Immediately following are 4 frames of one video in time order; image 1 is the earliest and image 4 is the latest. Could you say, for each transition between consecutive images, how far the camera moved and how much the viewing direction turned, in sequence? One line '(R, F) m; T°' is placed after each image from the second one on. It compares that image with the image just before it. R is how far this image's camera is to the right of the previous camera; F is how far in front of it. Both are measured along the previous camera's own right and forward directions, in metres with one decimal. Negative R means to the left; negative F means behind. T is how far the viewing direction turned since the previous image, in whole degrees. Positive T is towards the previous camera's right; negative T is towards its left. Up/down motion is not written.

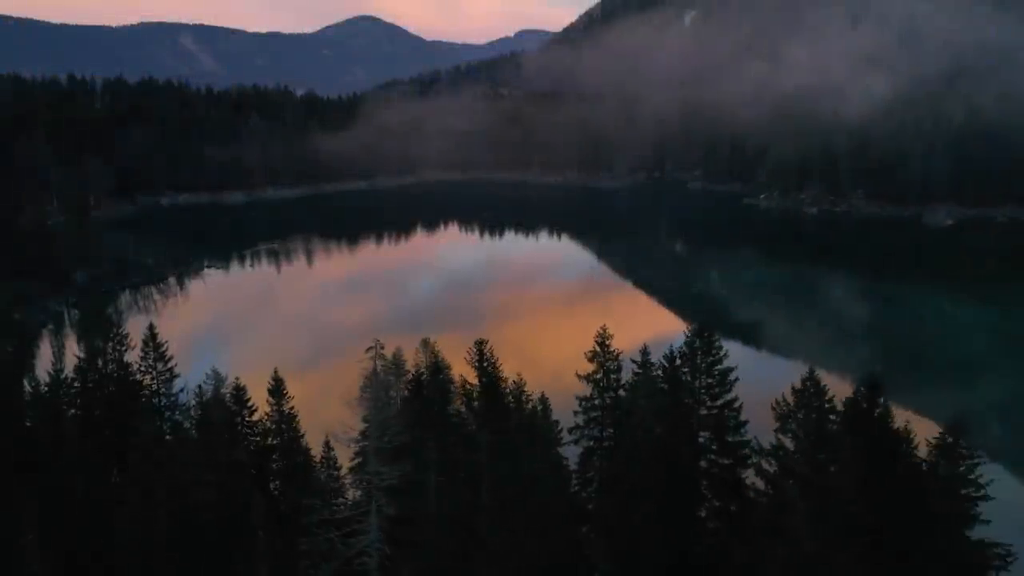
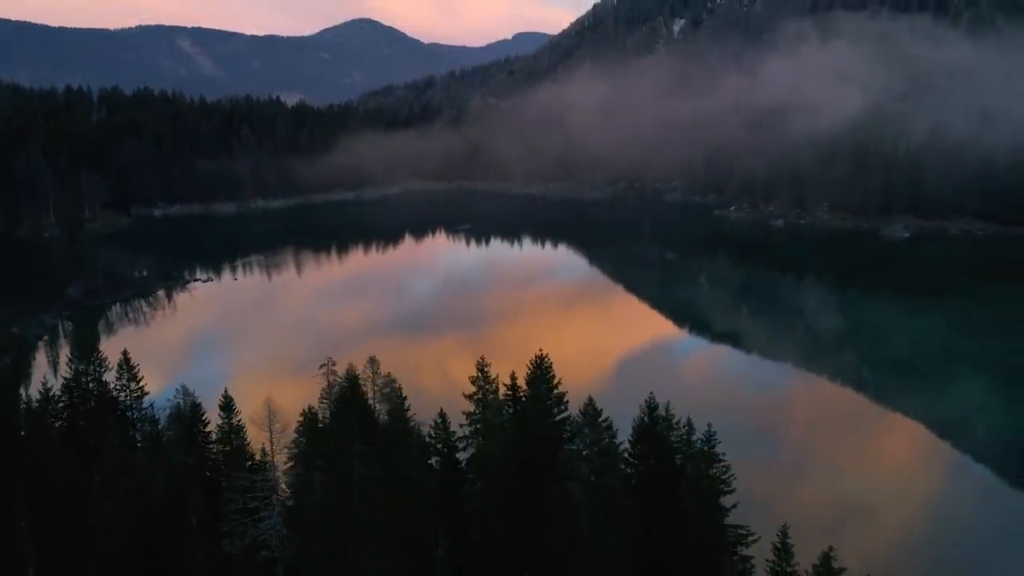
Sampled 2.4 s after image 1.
(+1.5, -2.2) m; 0°
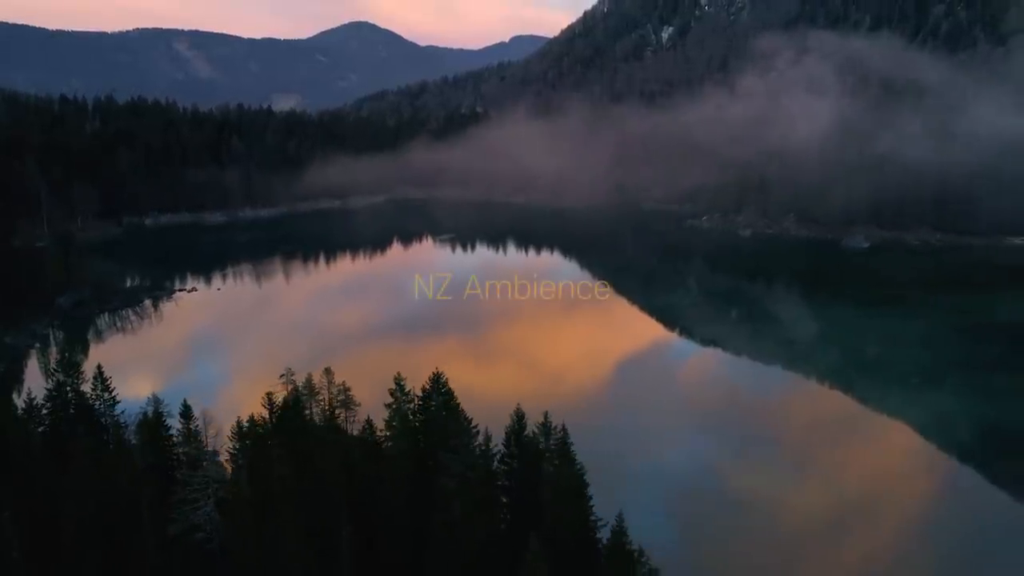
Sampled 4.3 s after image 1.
(+1.5, -2.0) m; 0°
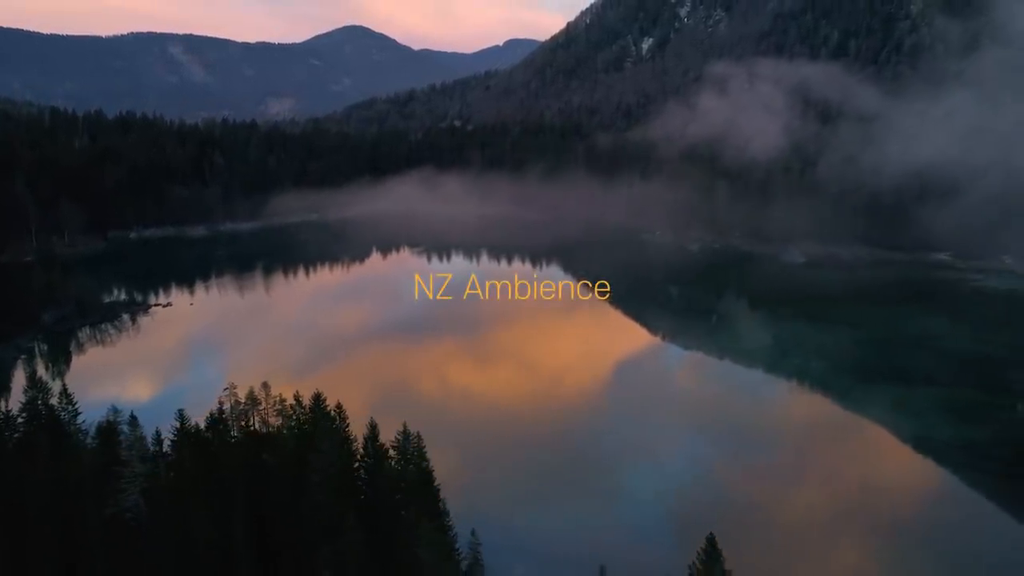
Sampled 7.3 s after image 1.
(+2.7, -3.5) m; 0°
